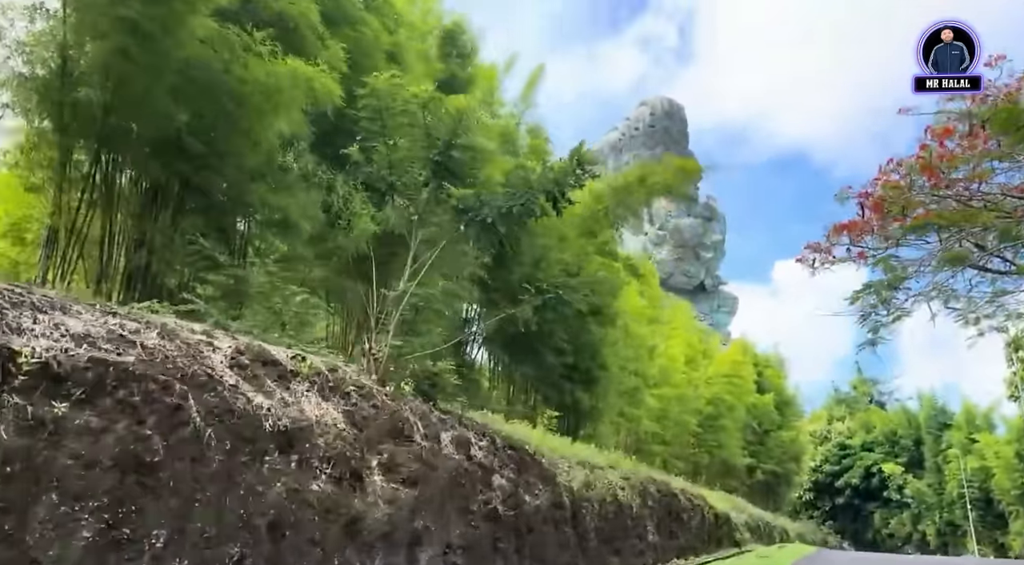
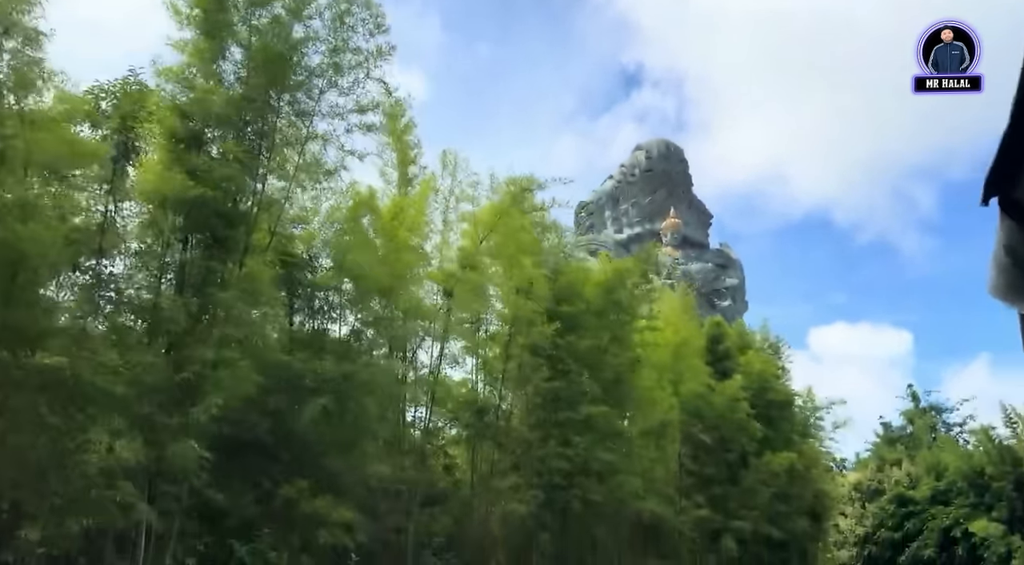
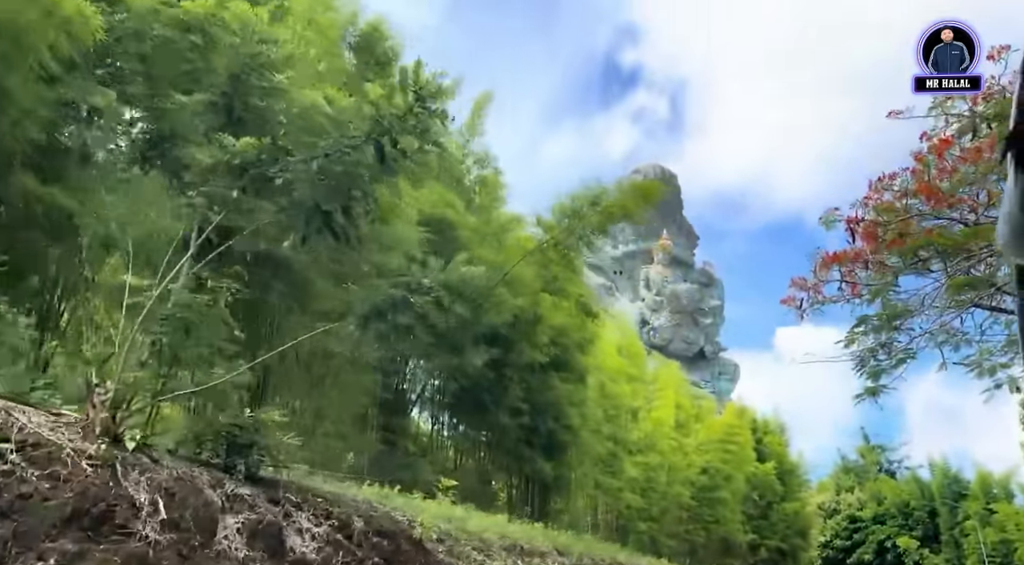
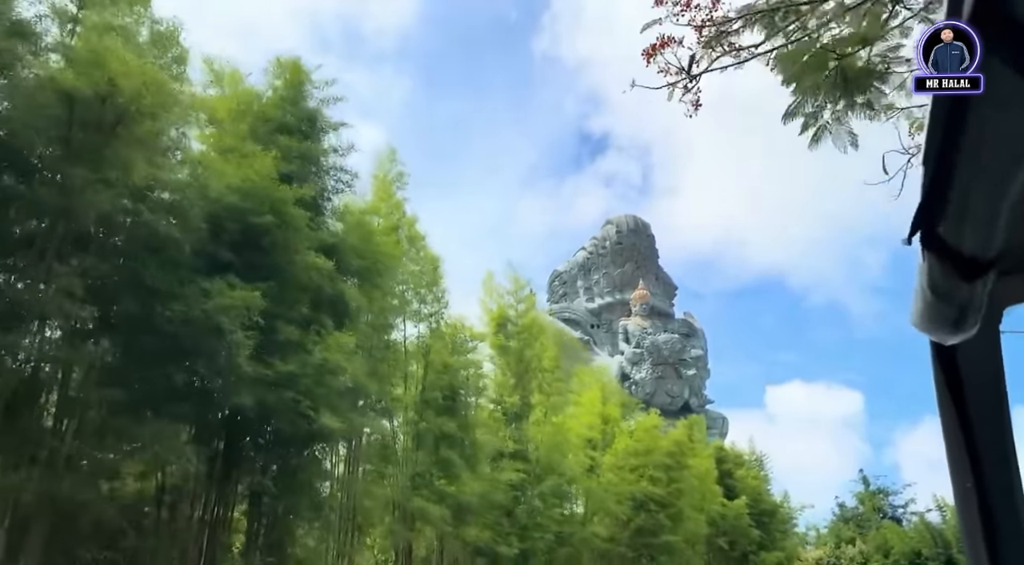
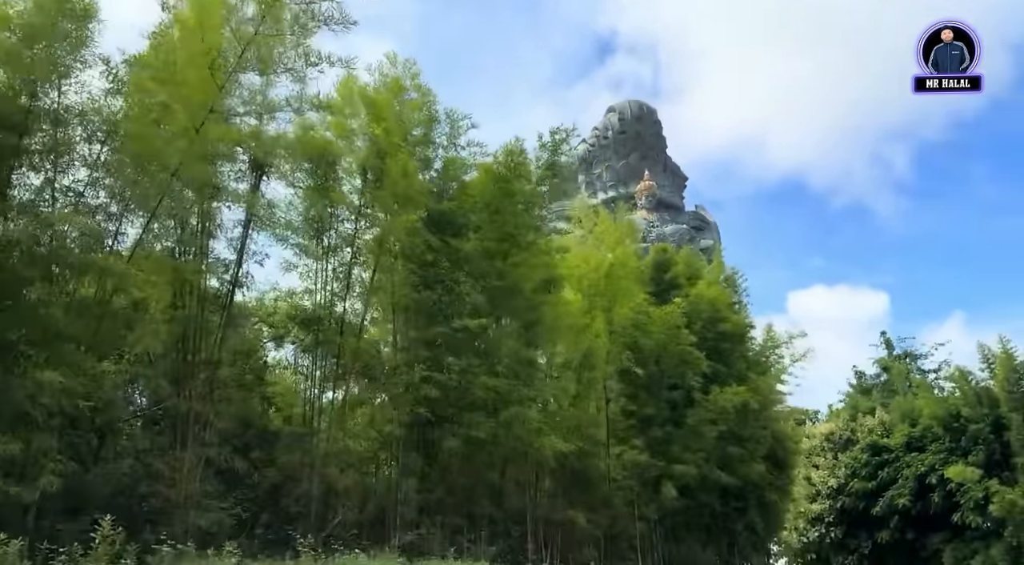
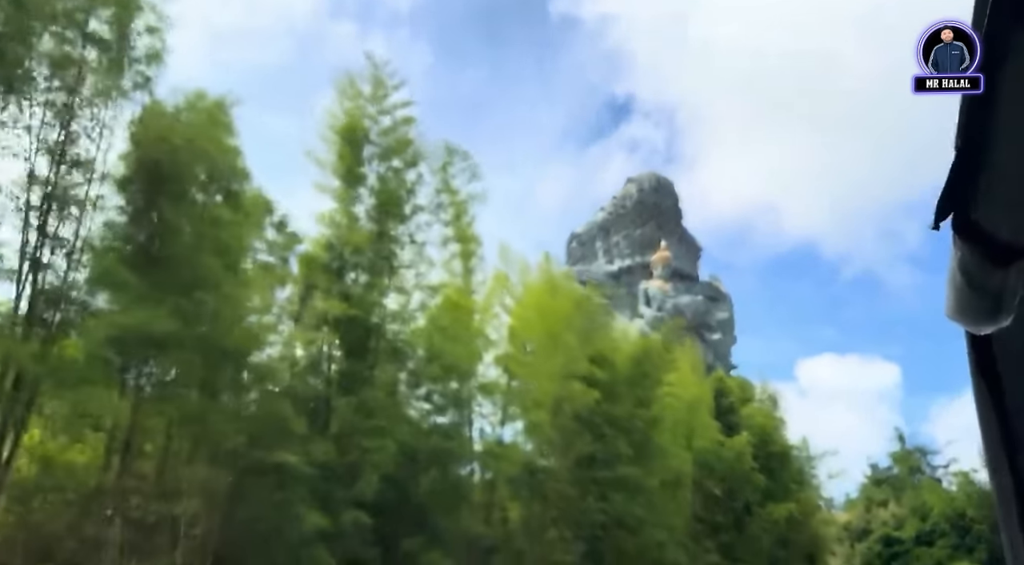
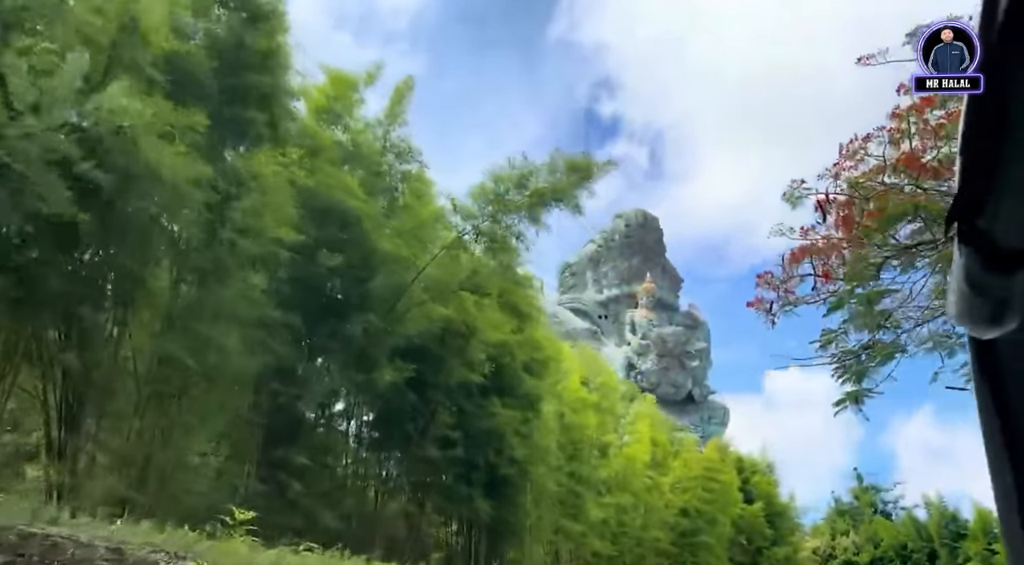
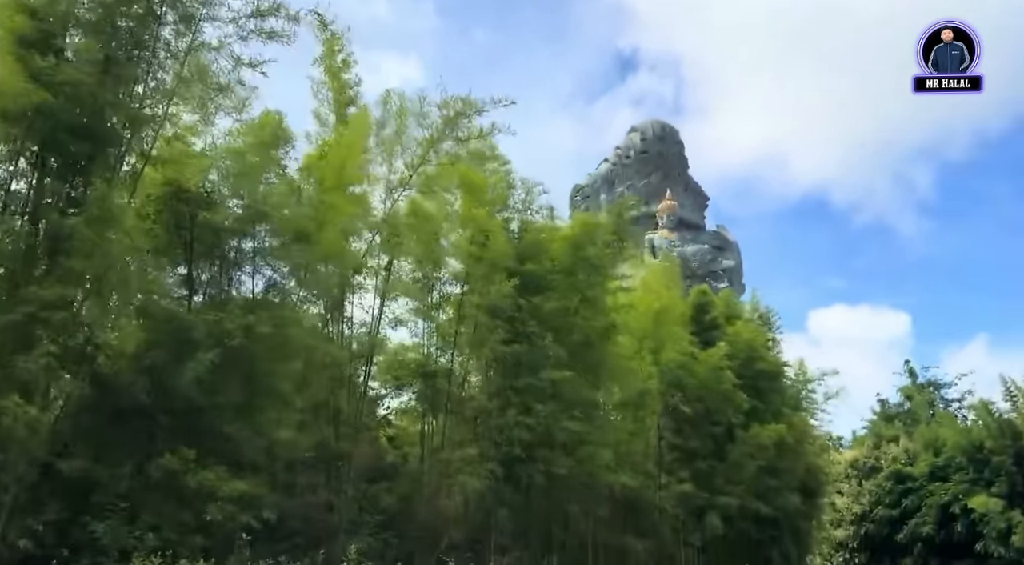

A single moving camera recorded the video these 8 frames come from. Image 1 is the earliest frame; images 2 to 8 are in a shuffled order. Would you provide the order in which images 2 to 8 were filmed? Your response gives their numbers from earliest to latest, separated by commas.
3, 7, 4, 6, 2, 8, 5
